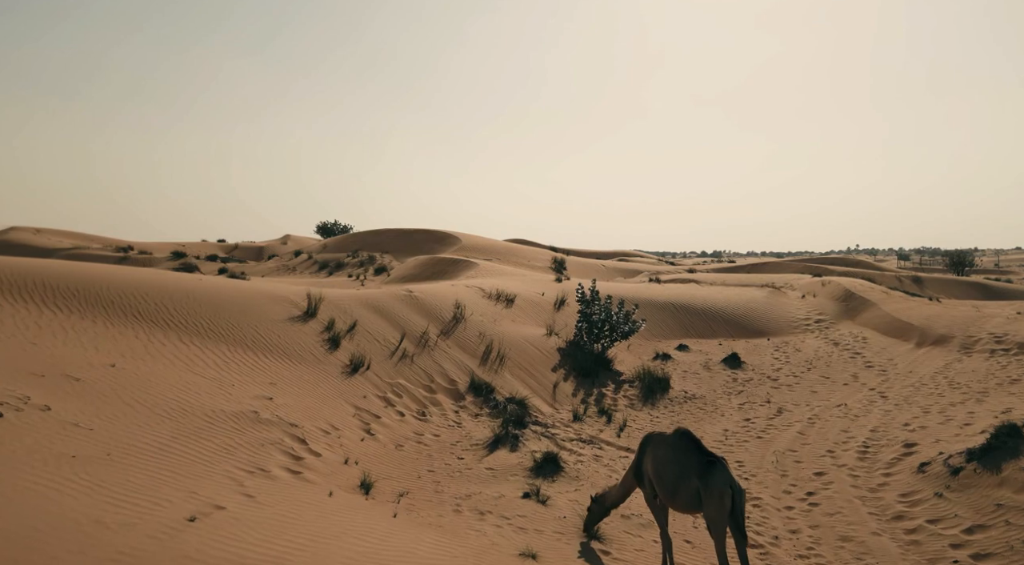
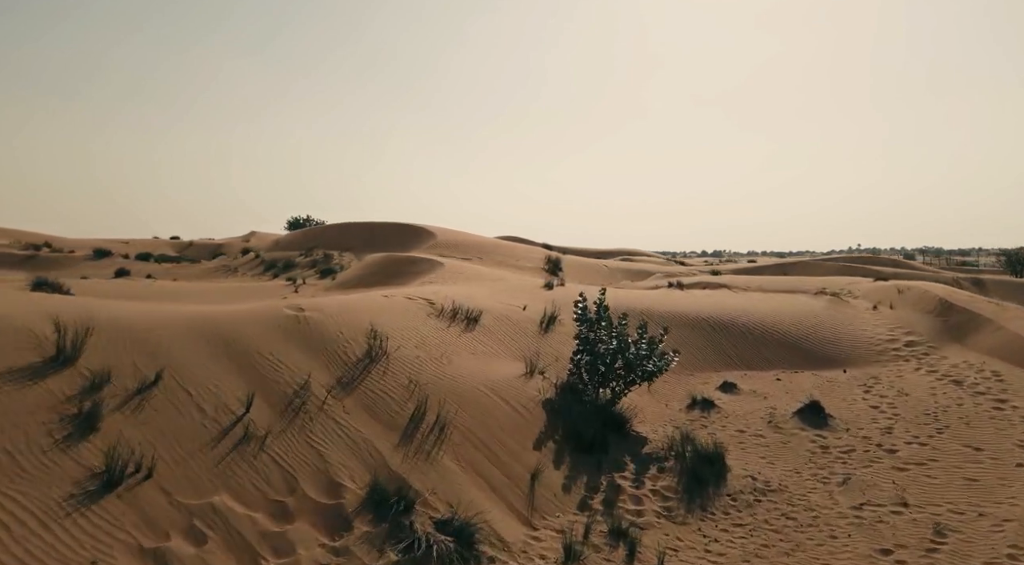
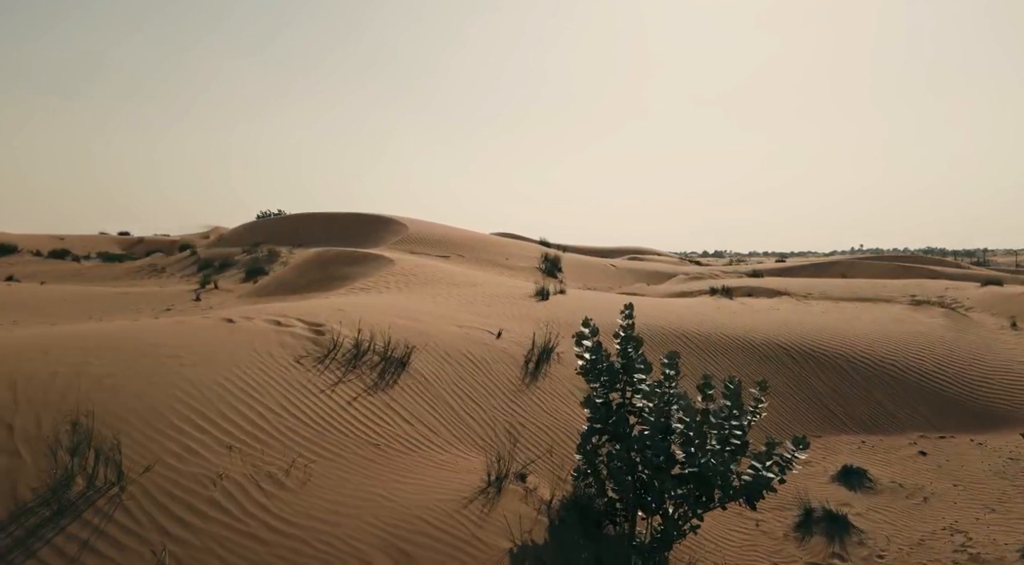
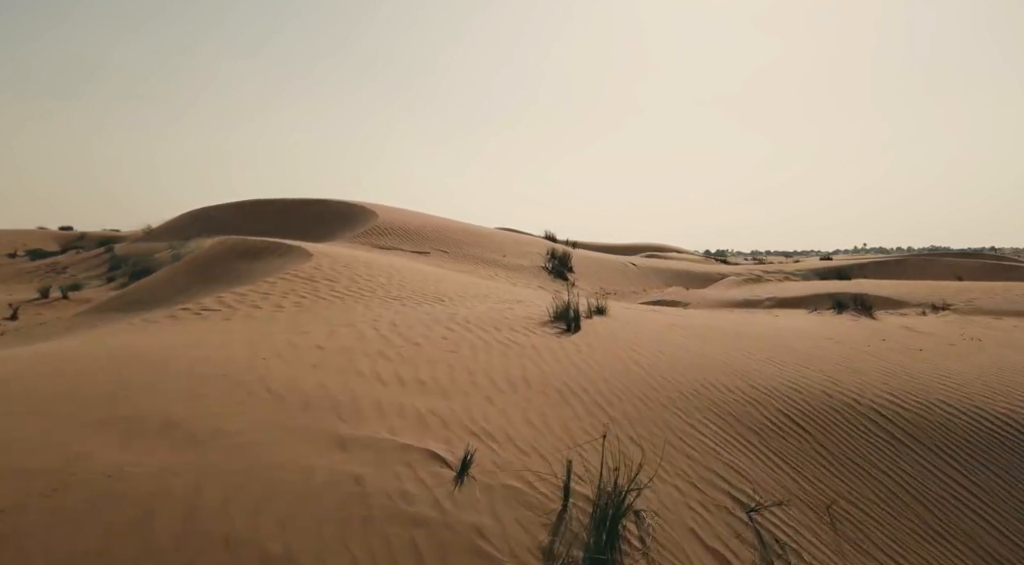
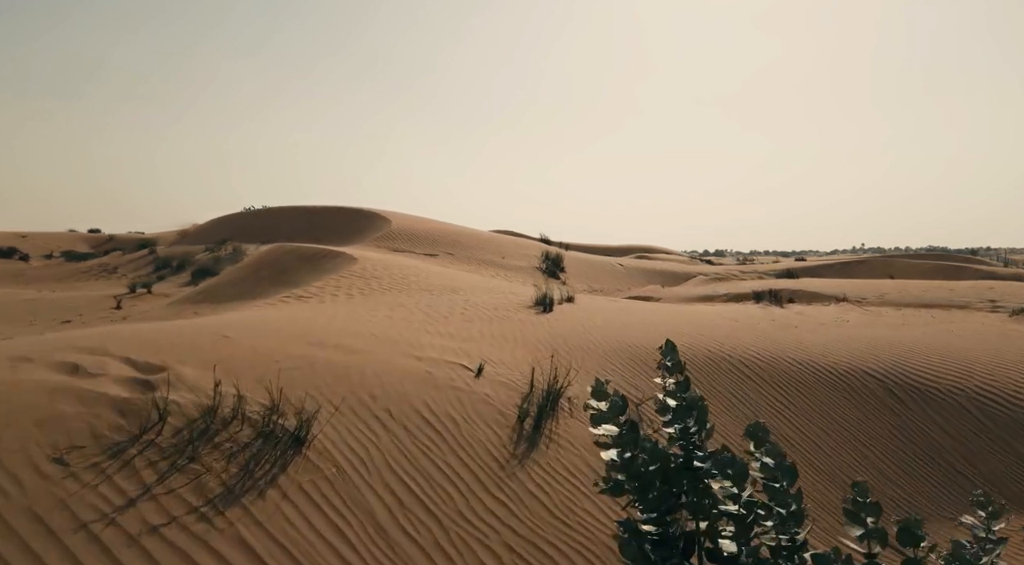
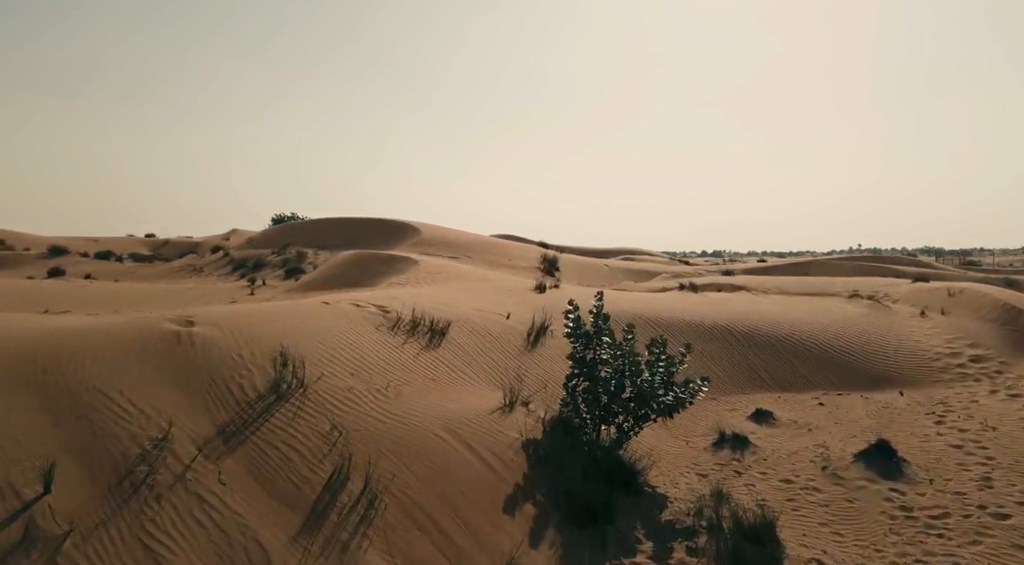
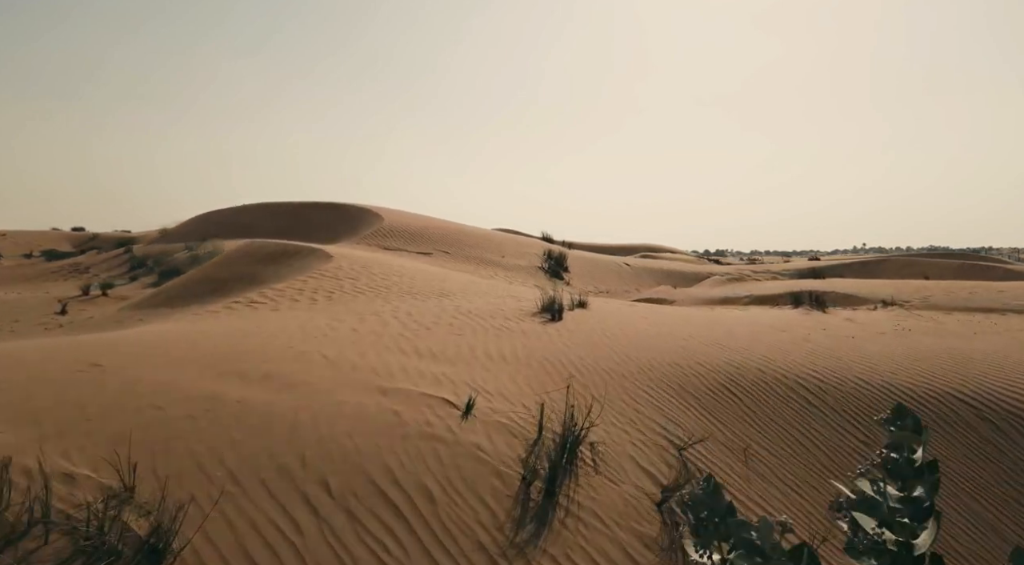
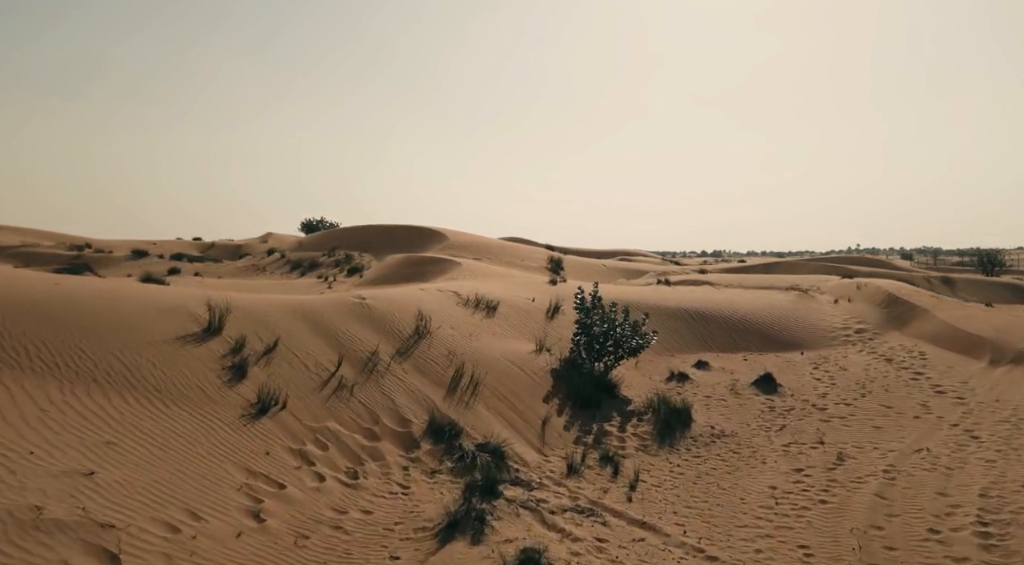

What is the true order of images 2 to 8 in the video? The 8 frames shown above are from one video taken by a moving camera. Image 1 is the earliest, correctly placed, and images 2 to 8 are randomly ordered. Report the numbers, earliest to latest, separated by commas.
8, 2, 6, 3, 5, 7, 4
